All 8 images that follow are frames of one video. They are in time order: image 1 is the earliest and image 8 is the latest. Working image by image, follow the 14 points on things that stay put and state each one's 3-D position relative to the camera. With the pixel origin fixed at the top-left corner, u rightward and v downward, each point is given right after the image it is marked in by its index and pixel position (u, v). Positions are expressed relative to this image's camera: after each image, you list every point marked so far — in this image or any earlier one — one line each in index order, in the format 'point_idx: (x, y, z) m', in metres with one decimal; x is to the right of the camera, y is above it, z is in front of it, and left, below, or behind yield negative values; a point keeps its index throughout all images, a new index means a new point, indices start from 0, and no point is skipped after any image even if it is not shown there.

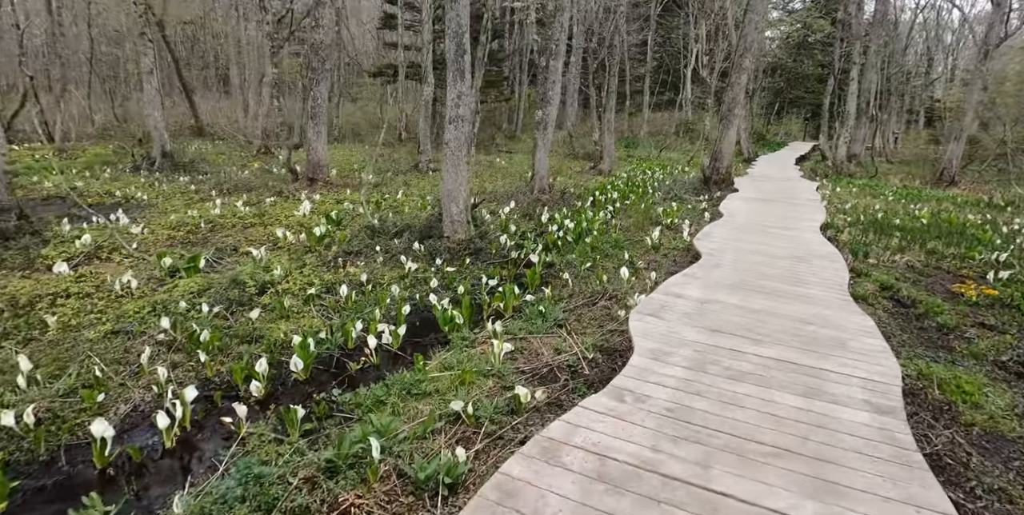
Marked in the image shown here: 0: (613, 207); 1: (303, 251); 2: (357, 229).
0: (+1.9, +1.0, +11.1) m
1: (-2.6, +0.1, +7.5) m
2: (-2.2, +0.4, +8.3) m
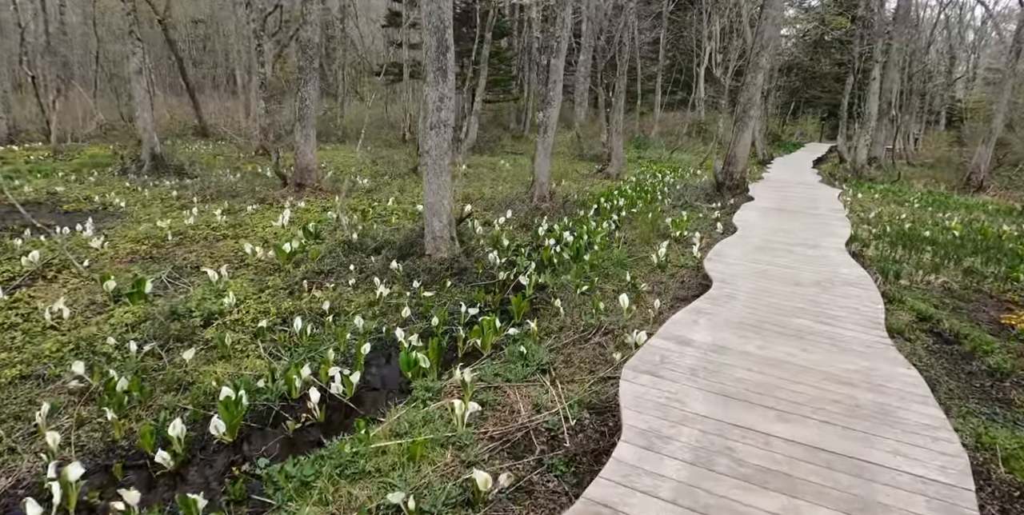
0: (+1.9, +0.7, +10.3) m
1: (-2.8, -0.2, +6.8) m
2: (-2.3, +0.2, +7.6) m
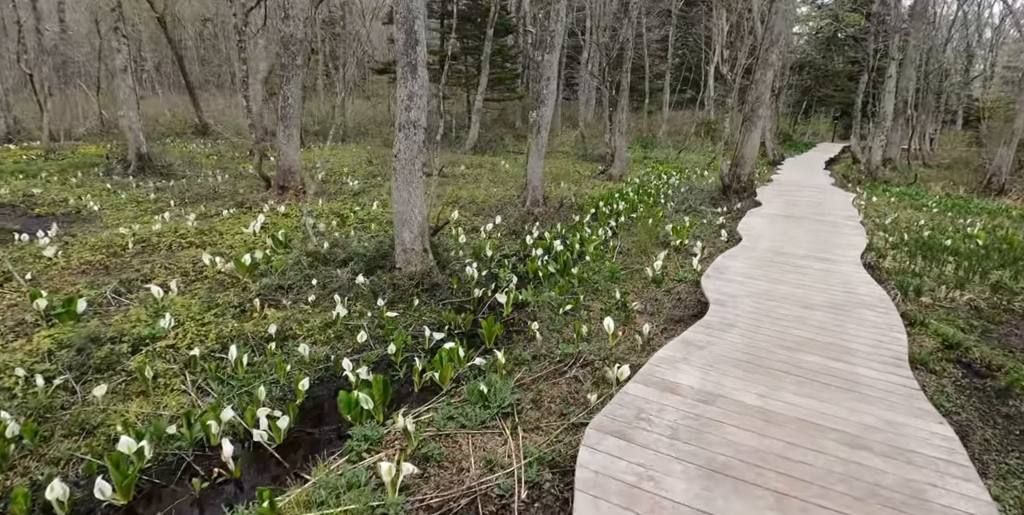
0: (+1.7, +0.6, +9.7) m
1: (-3.0, -0.3, +6.2) m
2: (-2.5, 0.0, +7.0) m
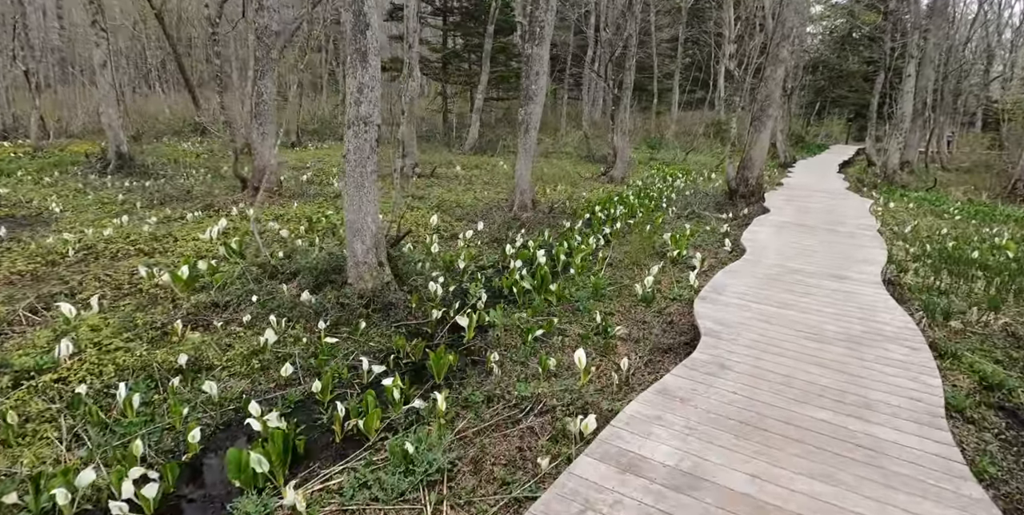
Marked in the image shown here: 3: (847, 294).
0: (+1.4, +0.4, +8.9) m
1: (-3.3, -0.4, +5.5) m
2: (-2.8, -0.1, +6.3) m
3: (+2.9, -0.3, +5.1) m
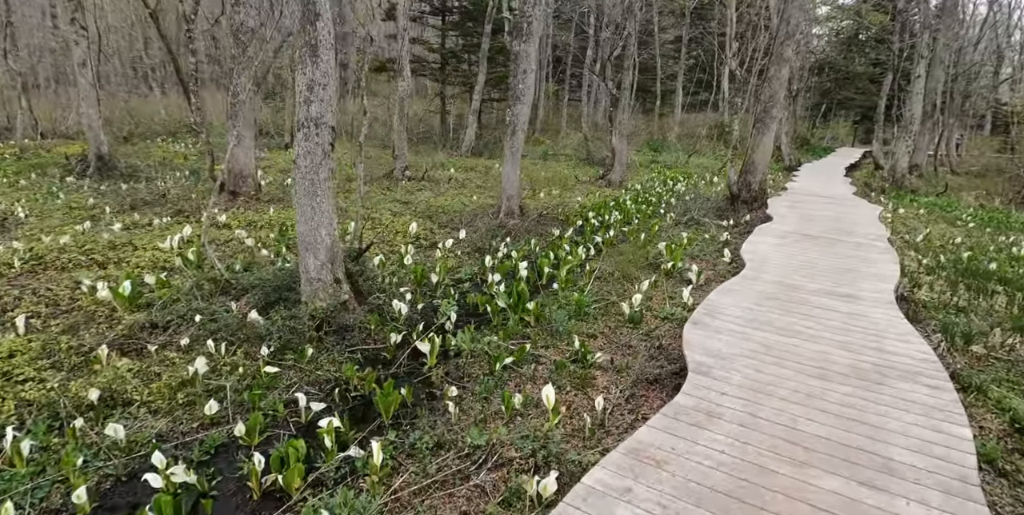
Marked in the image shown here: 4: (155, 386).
0: (+1.2, +0.3, +8.3) m
1: (-3.6, -0.5, +5.0) m
2: (-3.0, -0.2, +5.8) m
3: (+2.6, -0.5, +4.5) m
4: (-2.4, -0.8, +3.9) m
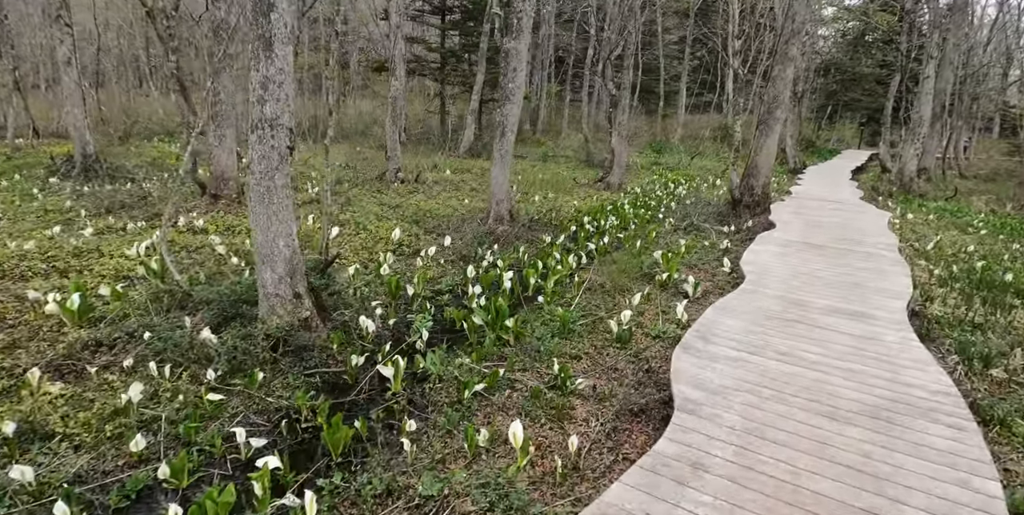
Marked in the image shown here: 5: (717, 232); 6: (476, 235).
0: (+1.1, +0.2, +7.9) m
1: (-3.7, -0.6, +4.6) m
2: (-3.2, -0.3, +5.4) m
3: (+2.4, -0.6, +4.1) m
4: (-2.6, -0.9, +3.5) m
5: (+3.4, +0.4, +9.7) m
6: (-0.5, +0.3, +8.0) m
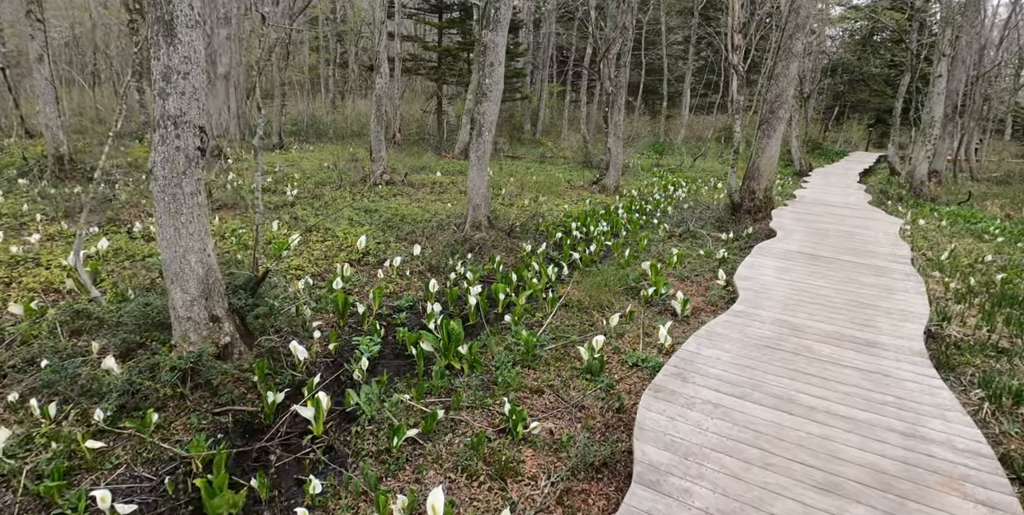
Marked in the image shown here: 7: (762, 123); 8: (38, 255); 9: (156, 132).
0: (+0.8, 0.0, +7.3) m
1: (-4.1, -0.7, +4.0) m
2: (-3.5, -0.4, +4.8) m
3: (+2.1, -0.7, +3.4) m
4: (-2.9, -1.0, +3.0) m
5: (+3.1, +0.3, +9.1) m
6: (-0.8, +0.2, +7.4) m
7: (+4.3, +2.3, +10.3) m
8: (-5.4, +0.1, +6.8) m
9: (-2.1, +0.8, +3.6) m
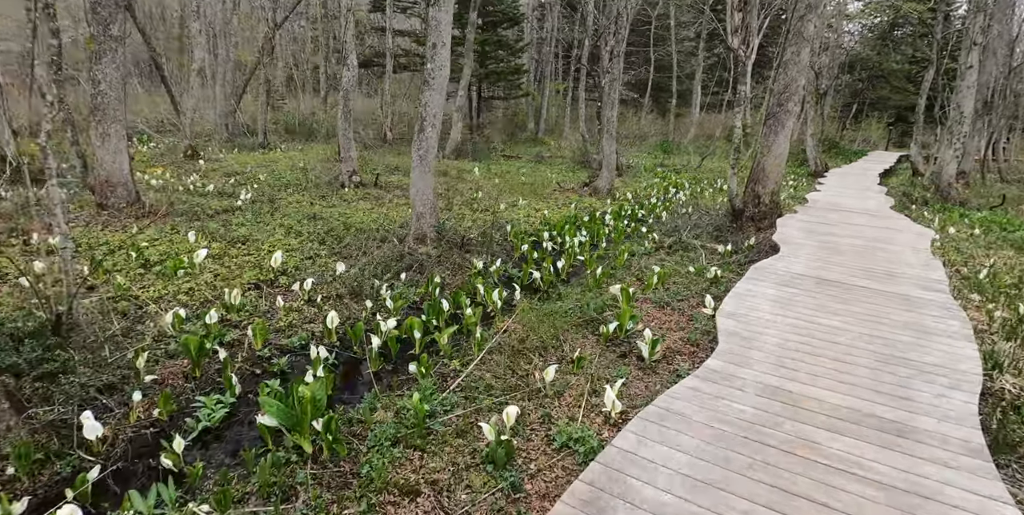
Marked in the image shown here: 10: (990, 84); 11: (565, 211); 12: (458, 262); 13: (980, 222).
0: (+0.2, -0.2, +6.1) m
1: (-4.7, -0.9, +2.9) m
2: (-4.1, -0.6, +3.7) m
3: (+1.5, -0.9, +2.2) m
4: (-3.5, -1.2, +1.8) m
5: (+2.6, +0.1, +7.8) m
6: (-1.3, 0.0, +6.2) m
7: (+3.9, +2.1, +9.0) m
8: (-5.9, -0.1, +5.8) m
9: (-2.8, +0.6, +2.5) m
10: (+11.9, +4.4, +14.7) m
11: (+0.9, +0.8, +10.3) m
12: (-0.6, -0.1, +6.3) m
13: (+8.6, +0.6, +10.9) m
